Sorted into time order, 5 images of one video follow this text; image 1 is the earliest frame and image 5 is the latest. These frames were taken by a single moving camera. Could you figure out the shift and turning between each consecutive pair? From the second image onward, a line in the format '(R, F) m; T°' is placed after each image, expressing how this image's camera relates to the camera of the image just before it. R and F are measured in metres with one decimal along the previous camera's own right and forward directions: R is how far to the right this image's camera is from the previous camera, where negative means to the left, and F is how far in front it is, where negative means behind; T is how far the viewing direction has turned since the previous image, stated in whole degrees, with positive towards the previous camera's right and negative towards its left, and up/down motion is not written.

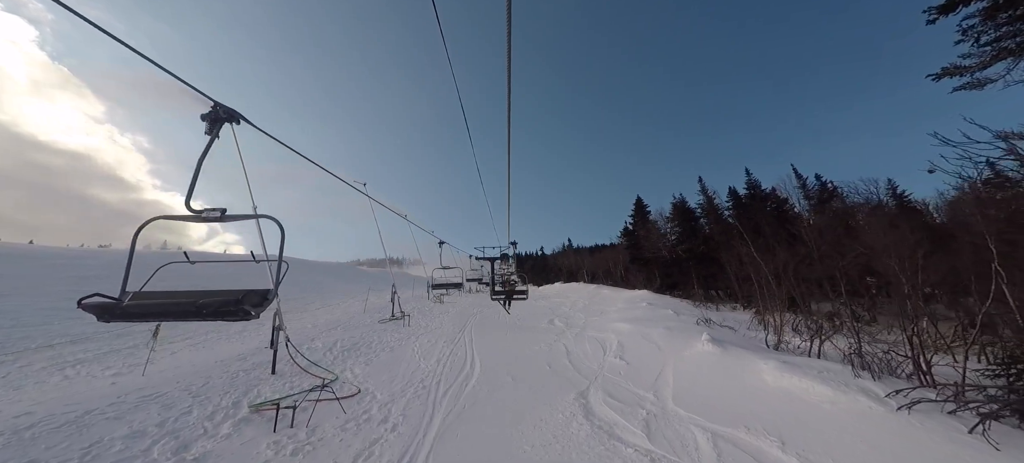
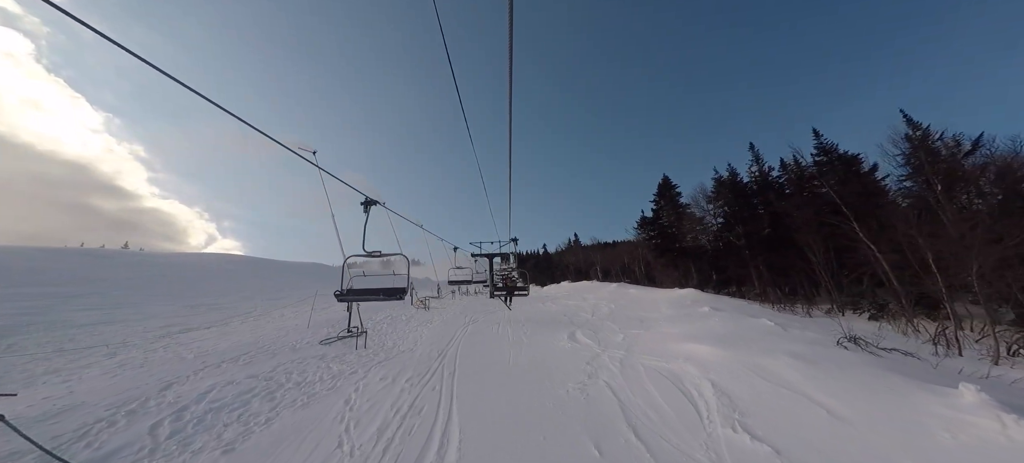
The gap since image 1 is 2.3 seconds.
(-0.1, +4.6) m; 0°
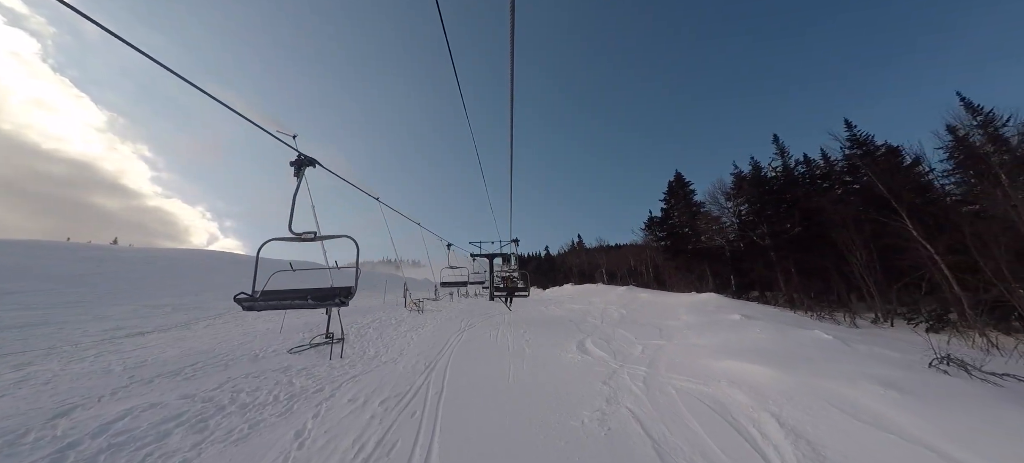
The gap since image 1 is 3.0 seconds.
(0.0, +1.4) m; 0°
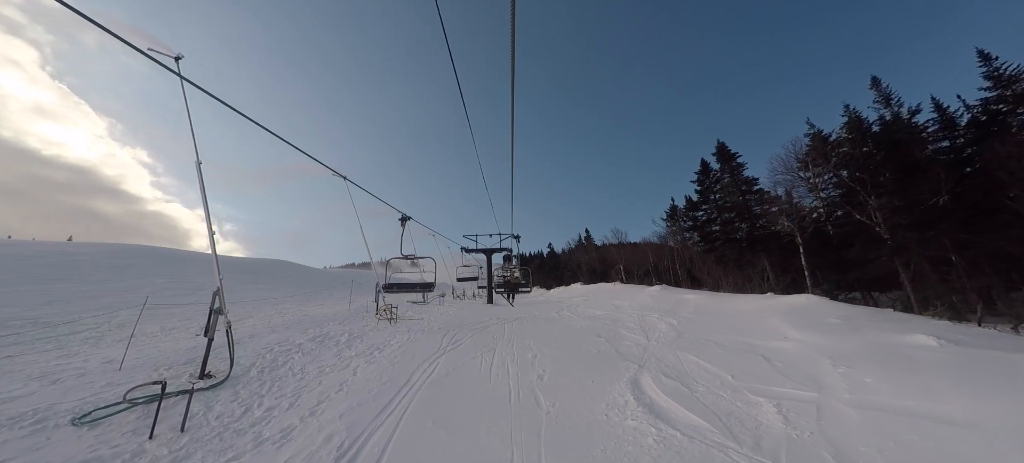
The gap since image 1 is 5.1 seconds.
(0.0, +4.1) m; 0°
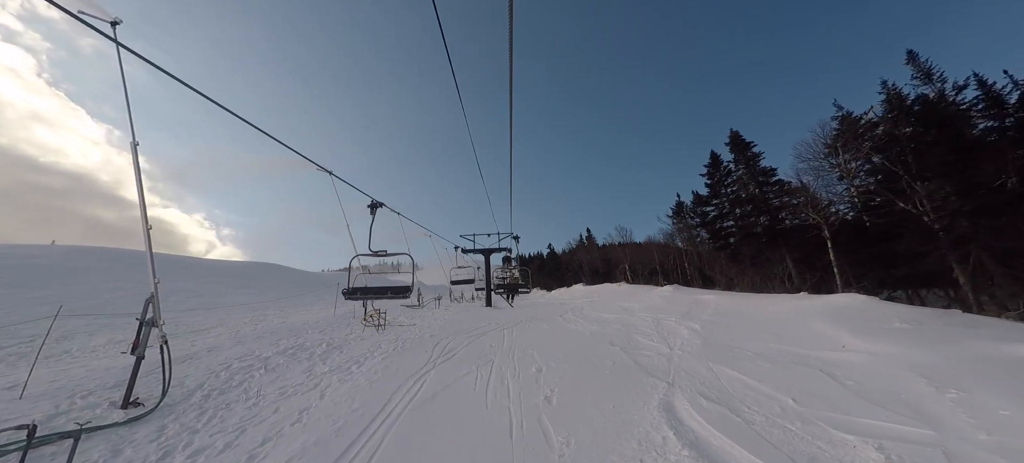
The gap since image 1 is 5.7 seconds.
(0.0, +1.2) m; 0°
